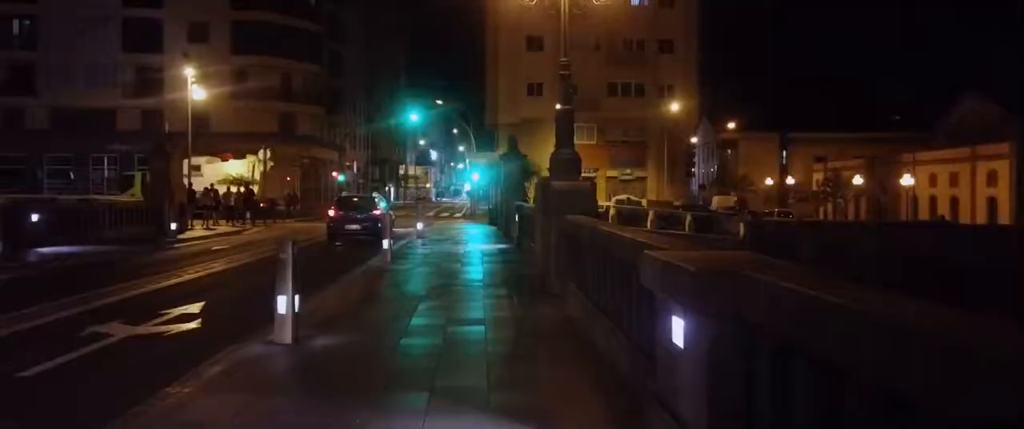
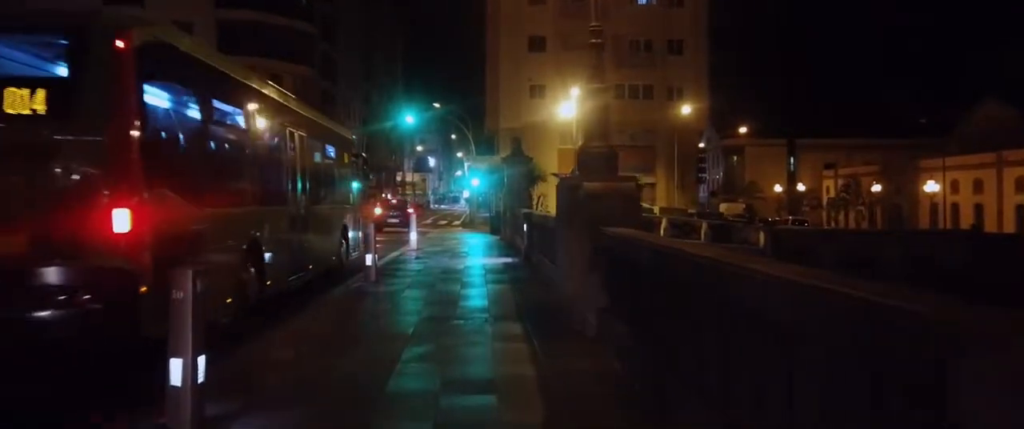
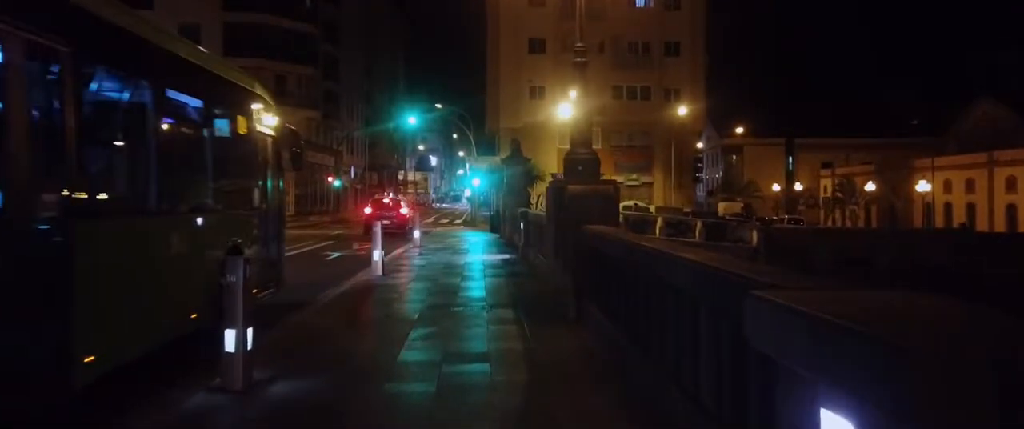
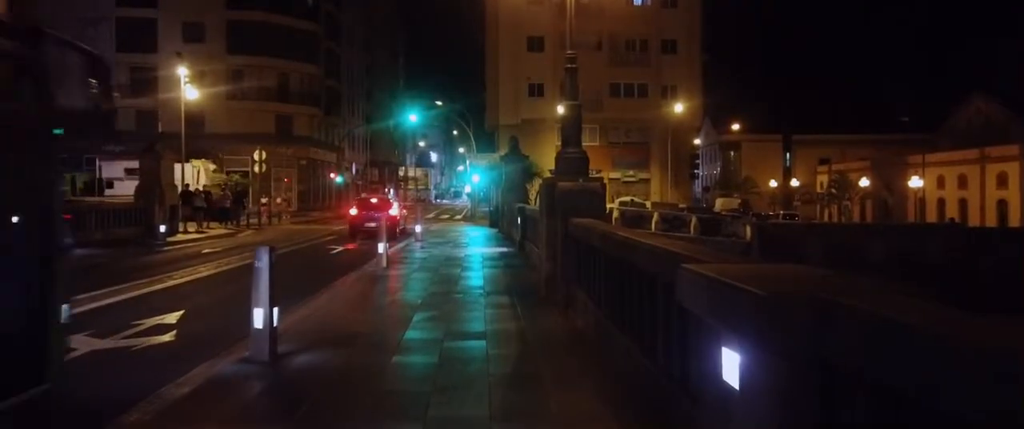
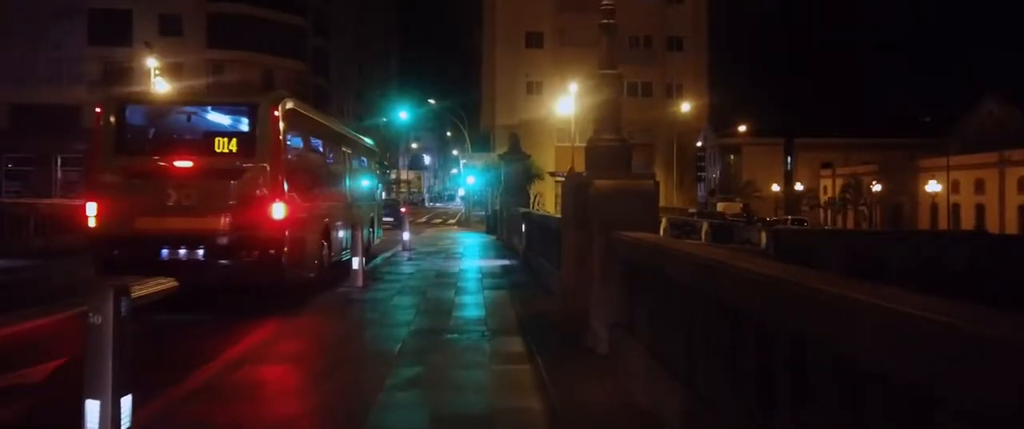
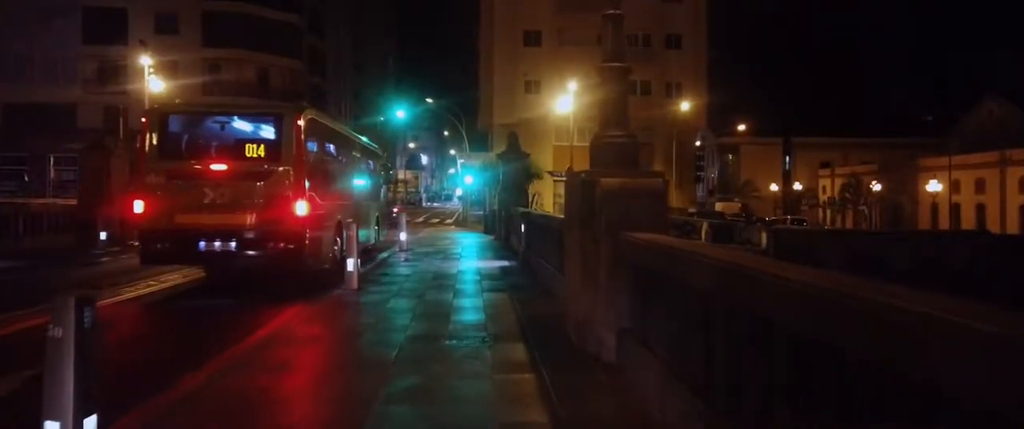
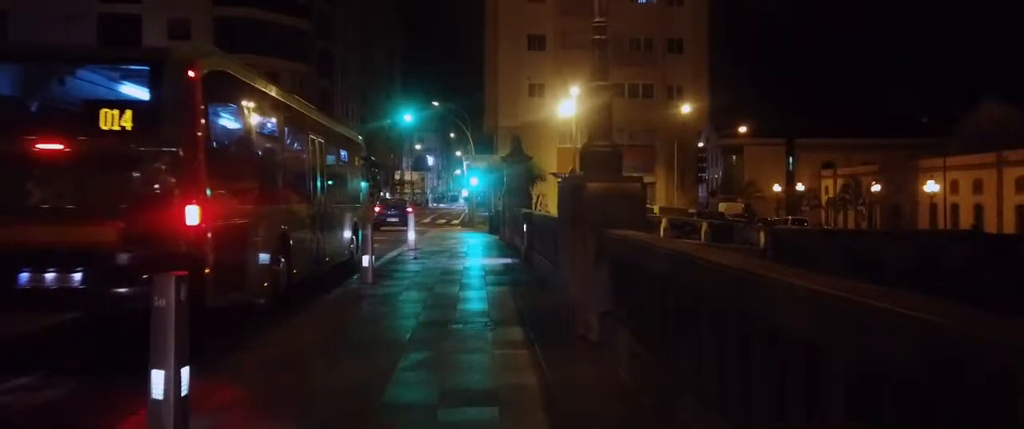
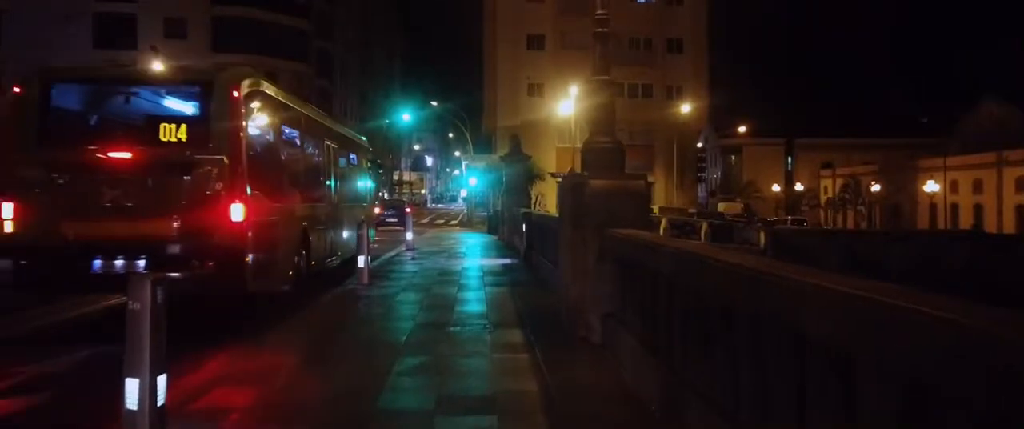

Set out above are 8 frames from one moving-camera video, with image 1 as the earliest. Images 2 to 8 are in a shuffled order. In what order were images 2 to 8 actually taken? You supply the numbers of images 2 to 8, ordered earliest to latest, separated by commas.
4, 3, 2, 7, 8, 5, 6
